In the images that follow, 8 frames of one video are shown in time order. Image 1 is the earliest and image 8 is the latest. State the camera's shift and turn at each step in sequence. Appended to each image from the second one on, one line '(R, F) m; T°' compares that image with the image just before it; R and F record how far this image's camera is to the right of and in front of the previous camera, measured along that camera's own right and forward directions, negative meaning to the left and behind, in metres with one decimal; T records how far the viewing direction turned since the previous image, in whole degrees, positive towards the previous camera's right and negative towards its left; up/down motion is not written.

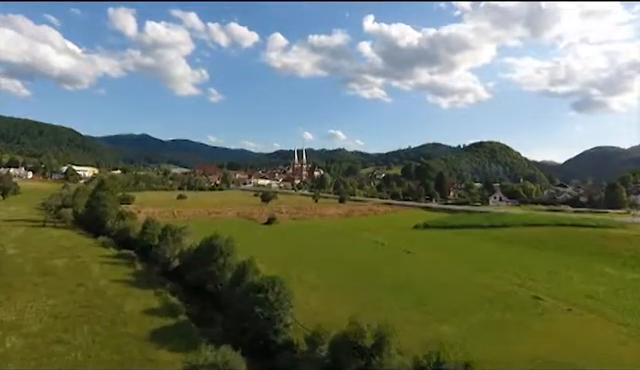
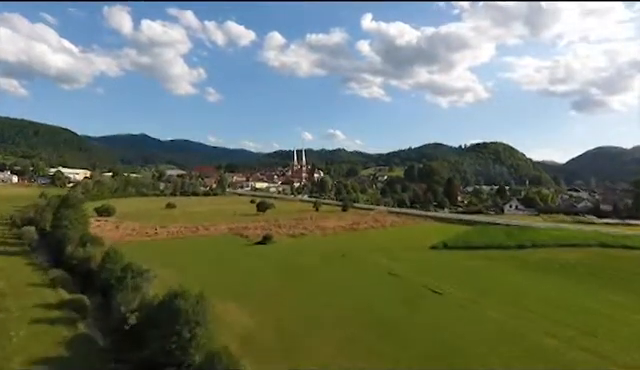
(-0.2, +5.5) m; 0°
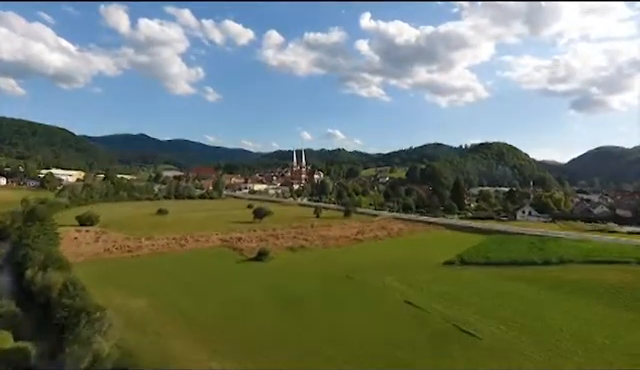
(-0.2, +3.9) m; 0°
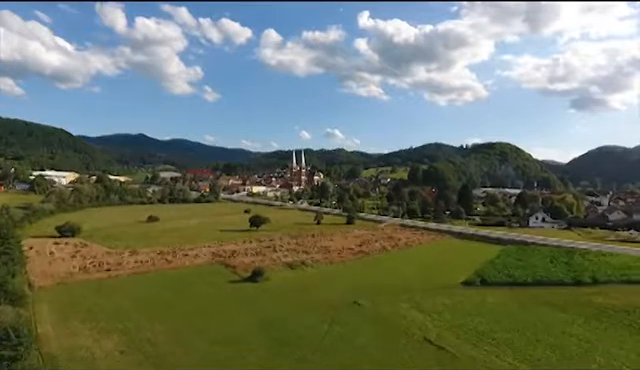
(-0.1, +3.6) m; 0°
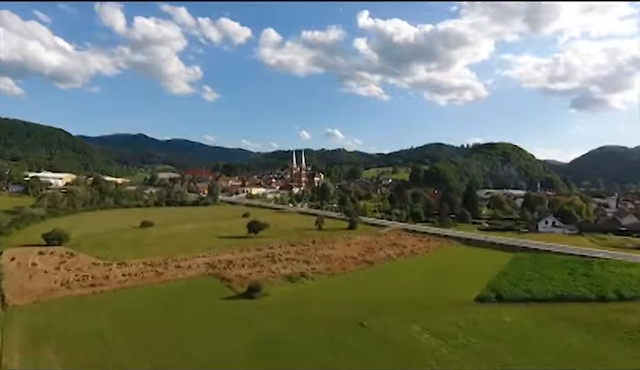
(-0.1, +2.2) m; 0°
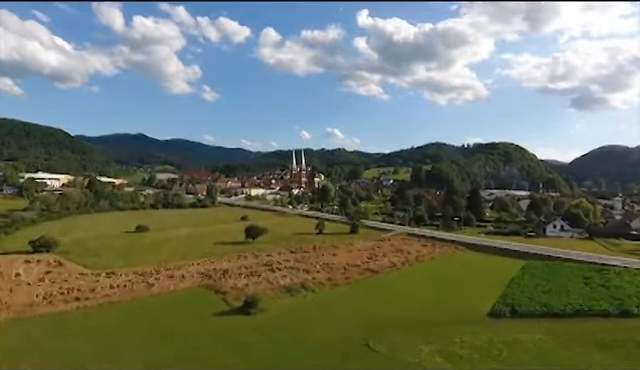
(-0.1, +1.8) m; 0°
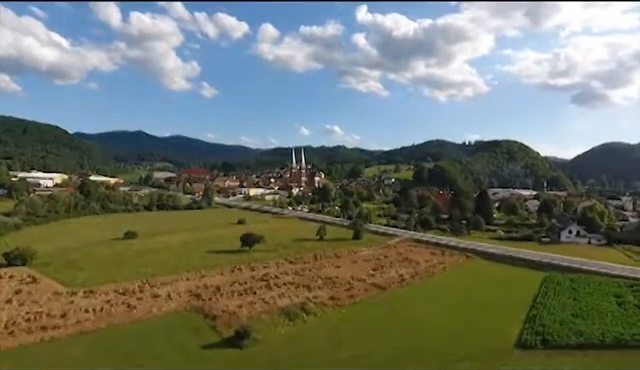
(-0.1, +3.2) m; 0°
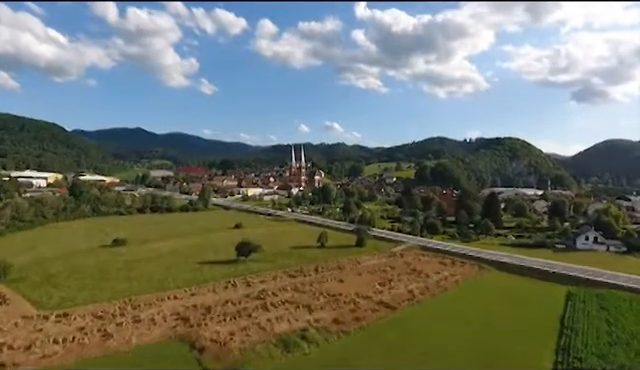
(-0.1, +3.1) m; 0°
